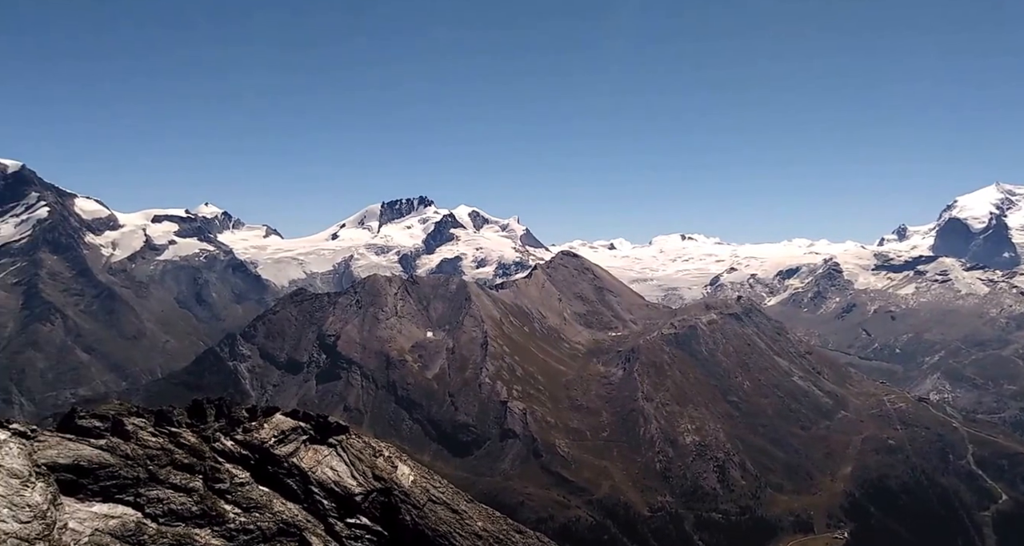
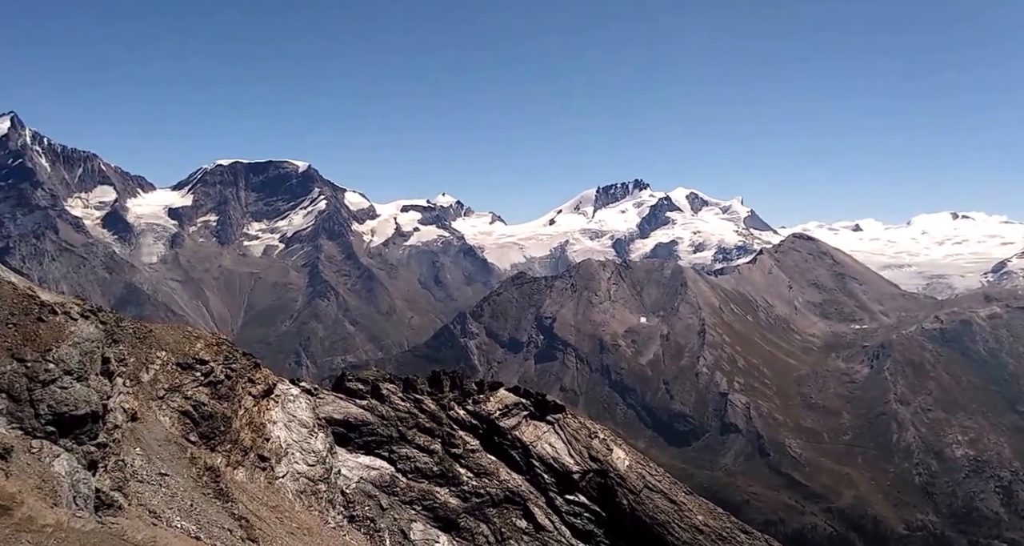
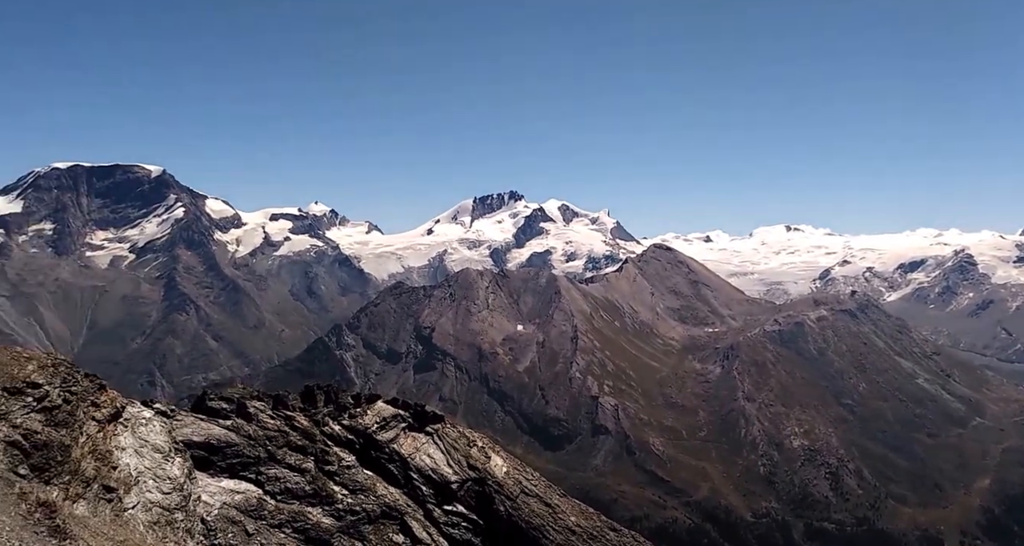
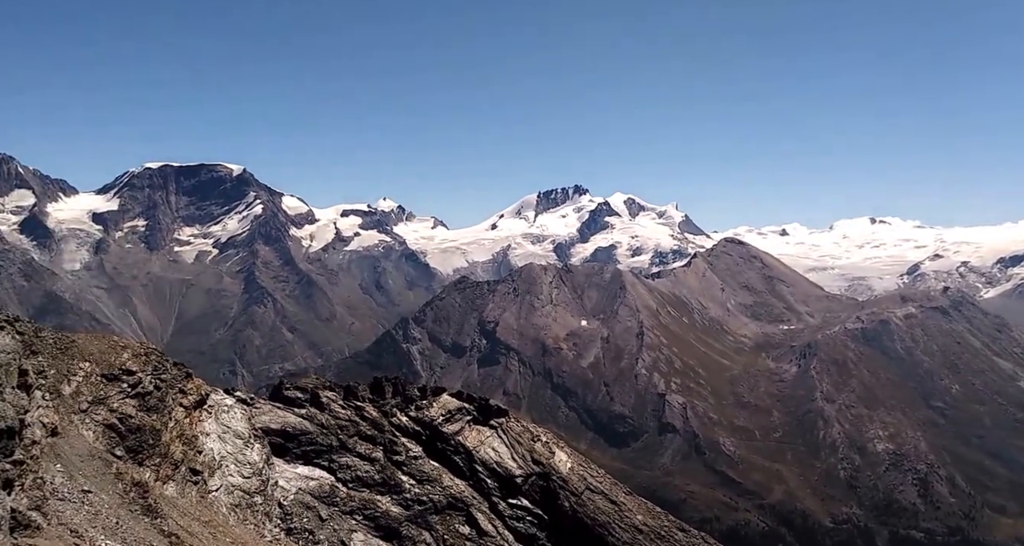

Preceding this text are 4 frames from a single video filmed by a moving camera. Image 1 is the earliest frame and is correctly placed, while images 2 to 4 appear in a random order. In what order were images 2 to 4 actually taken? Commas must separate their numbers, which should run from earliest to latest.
3, 4, 2
